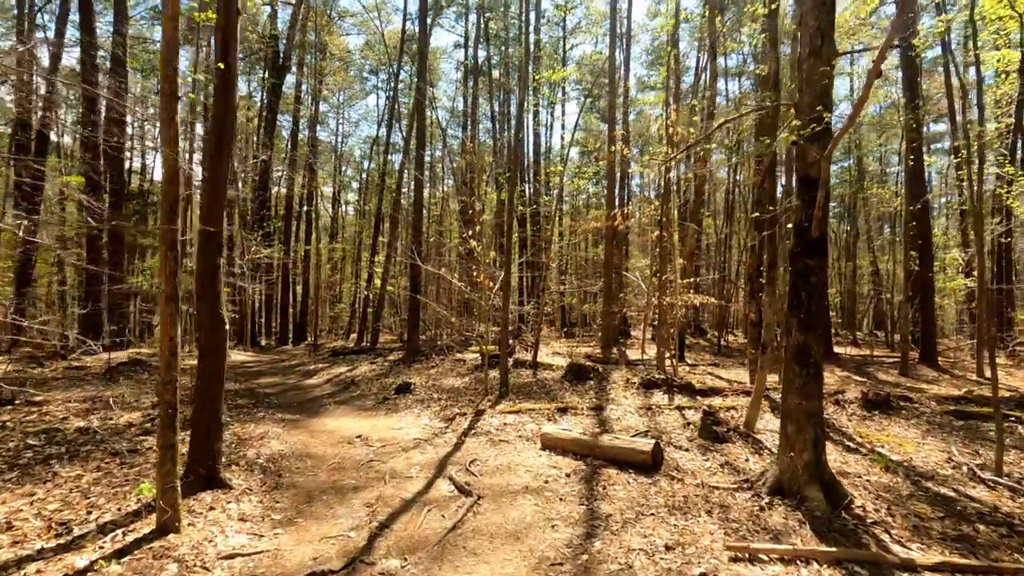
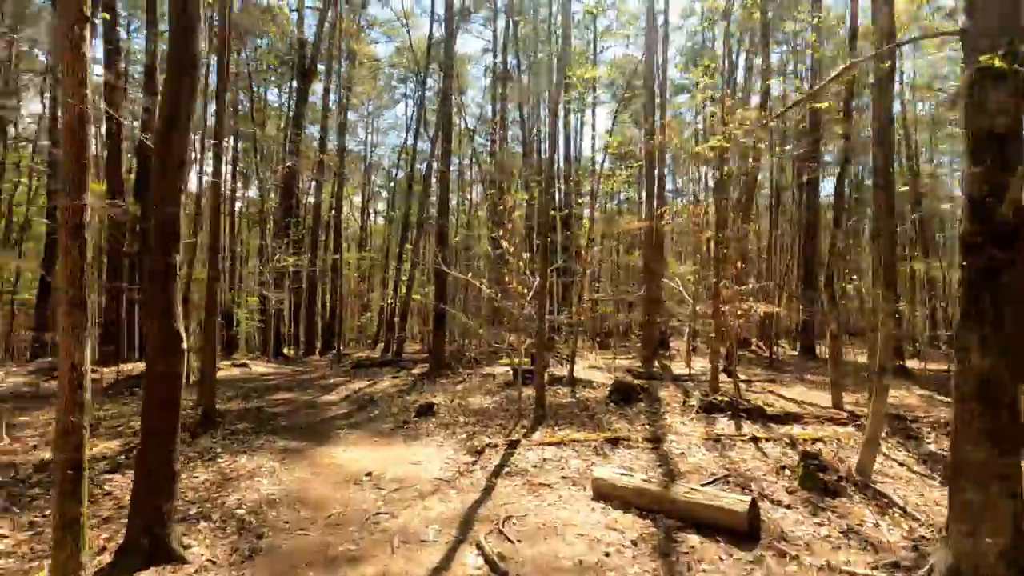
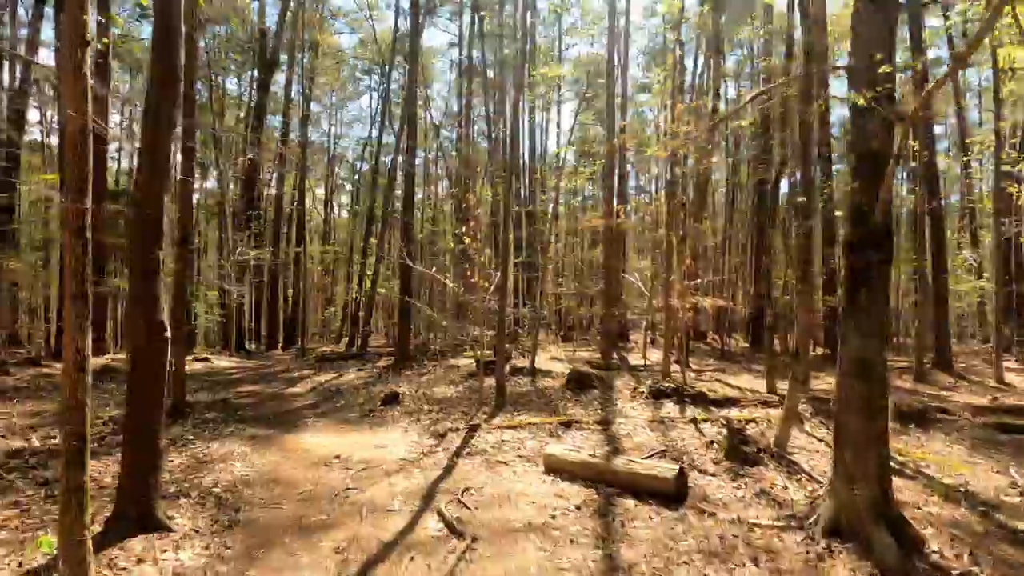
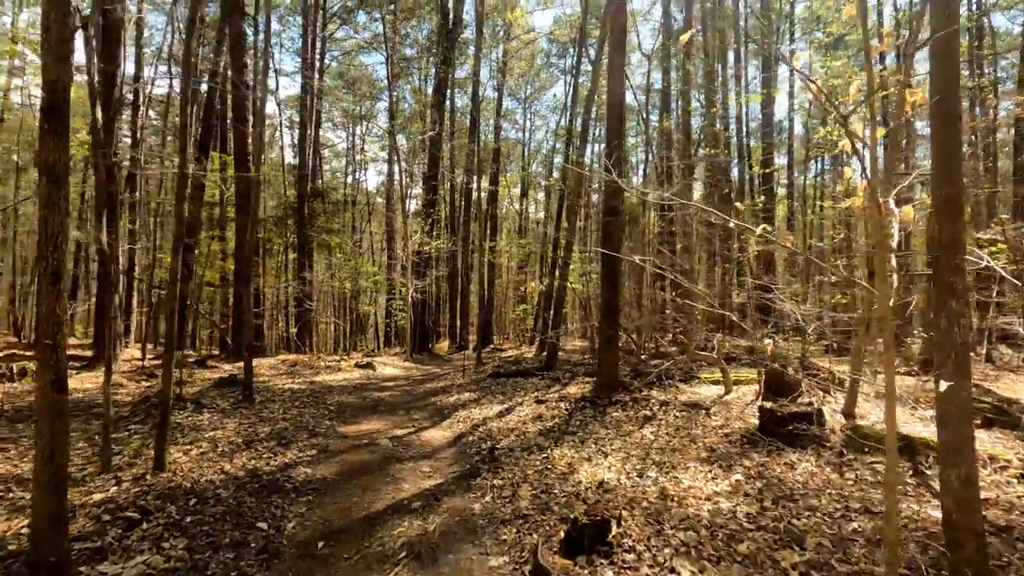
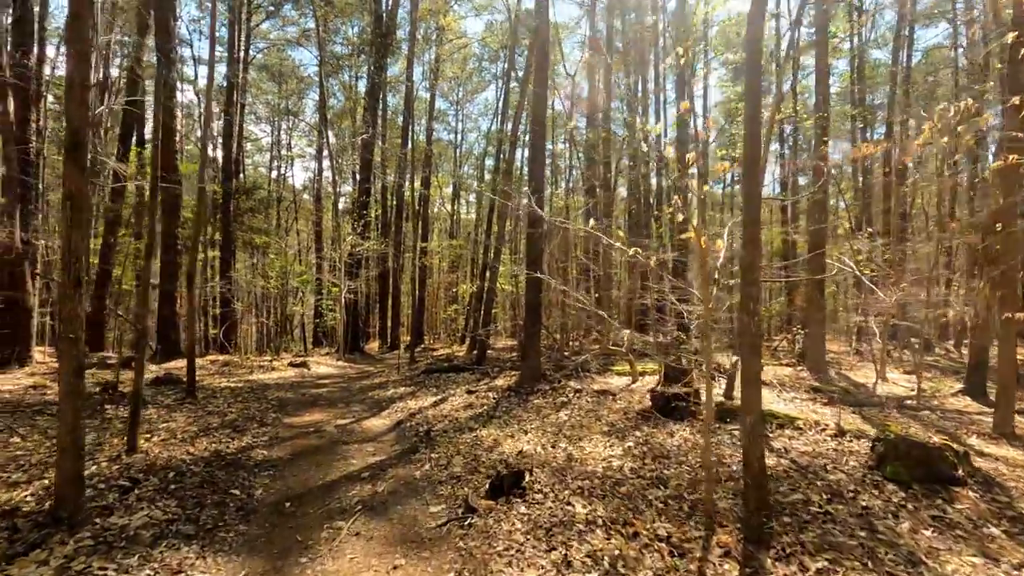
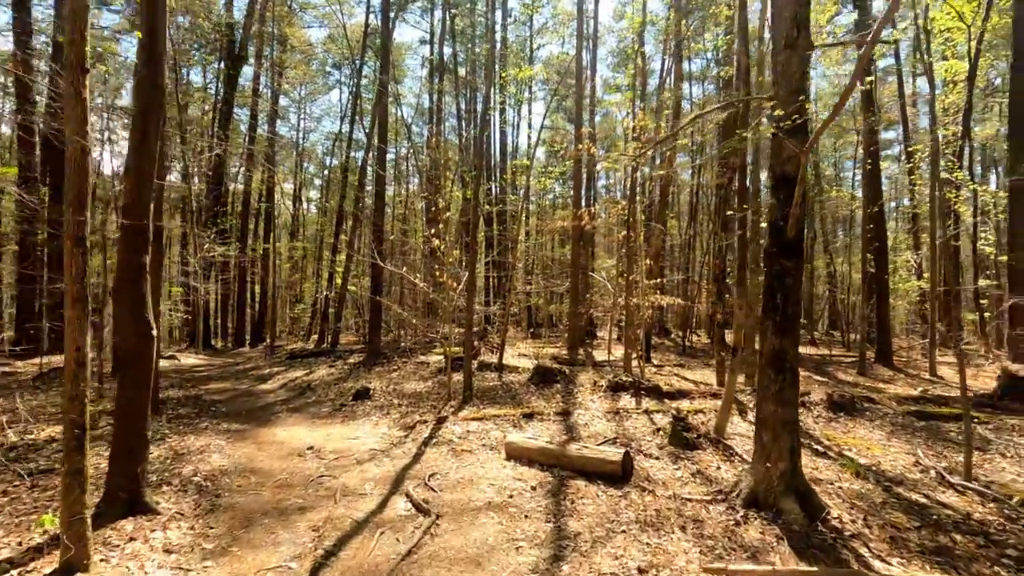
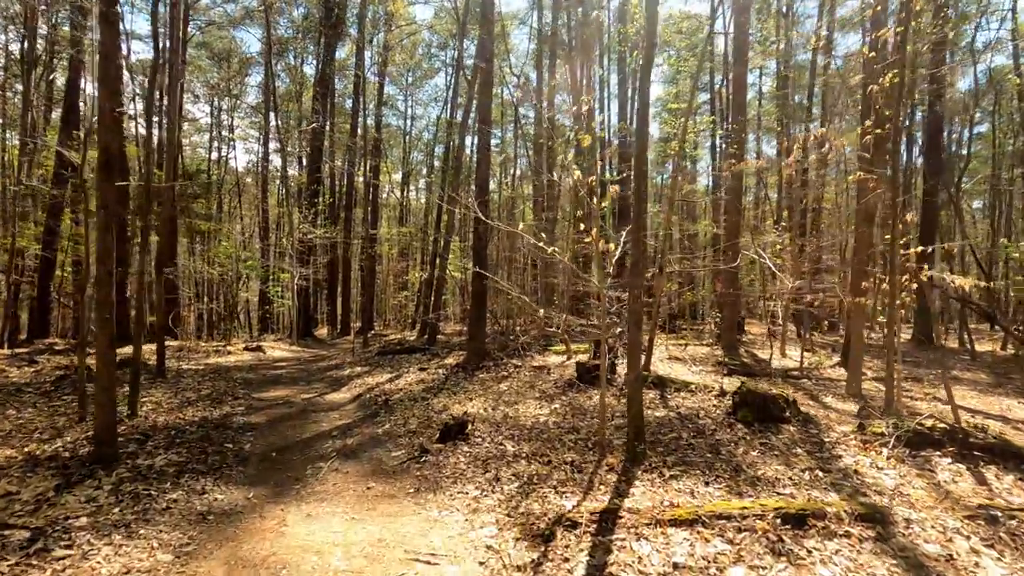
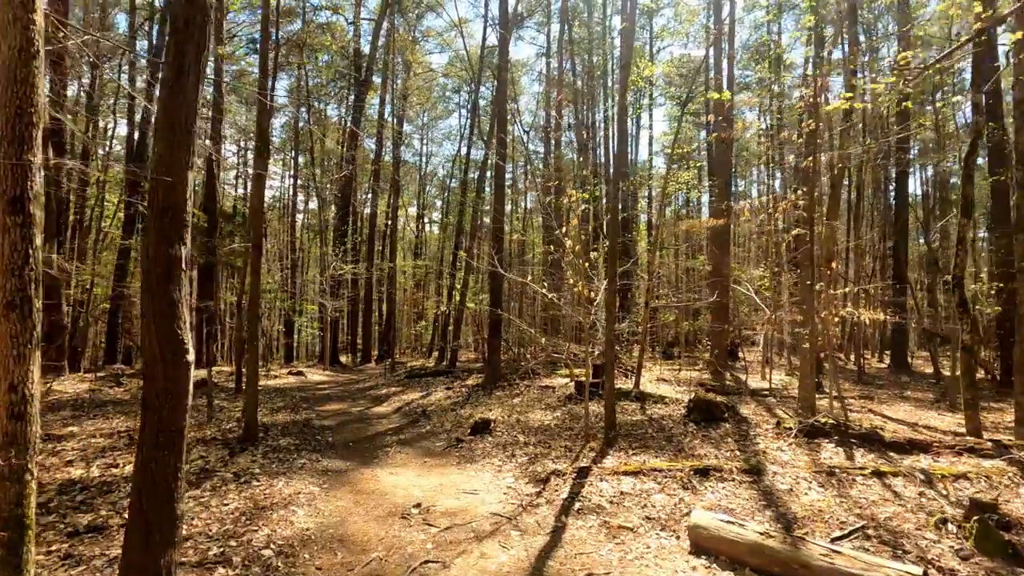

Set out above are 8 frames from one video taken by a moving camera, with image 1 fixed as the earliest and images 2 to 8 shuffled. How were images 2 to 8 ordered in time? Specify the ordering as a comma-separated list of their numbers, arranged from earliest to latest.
6, 3, 2, 8, 7, 5, 4
